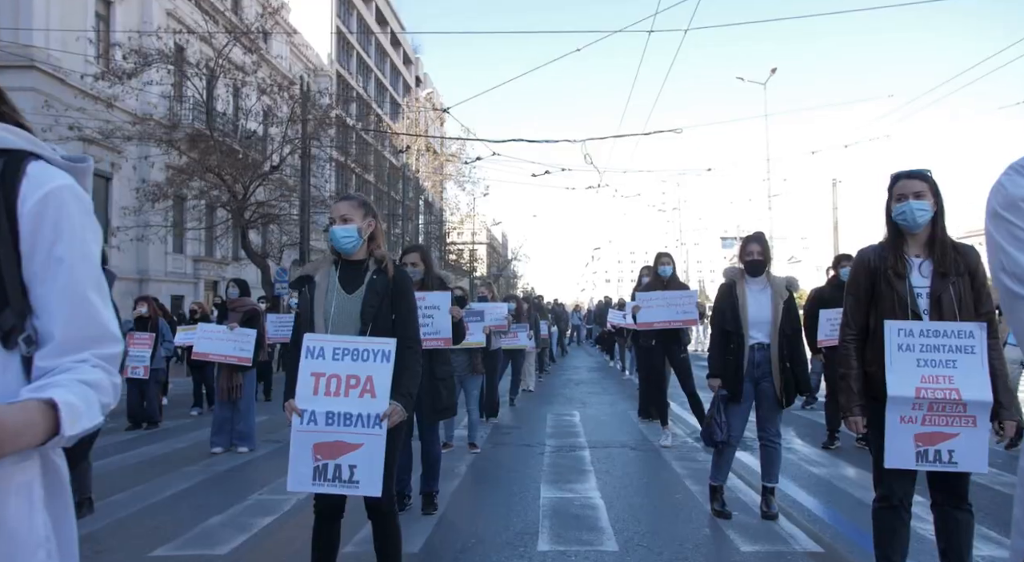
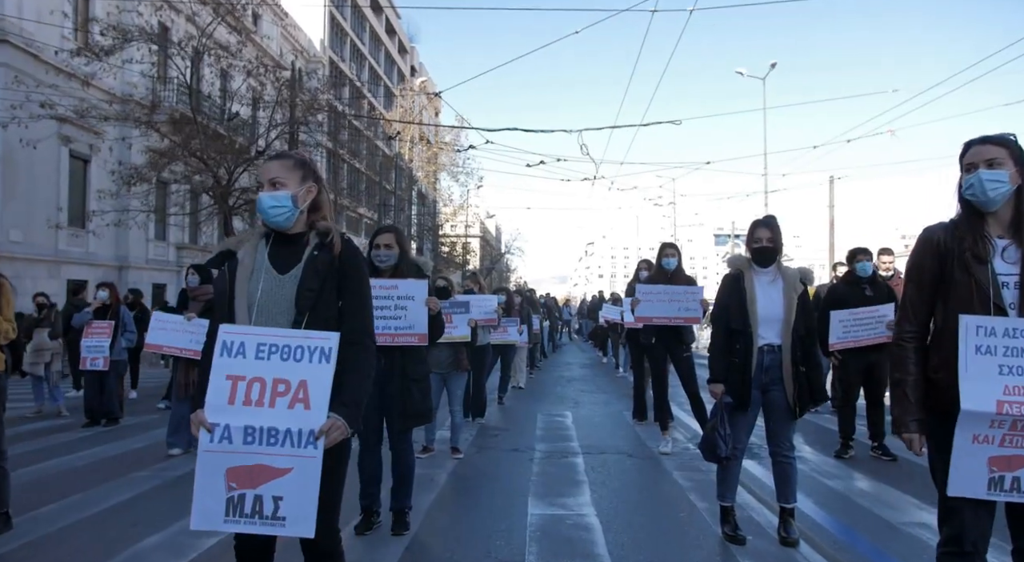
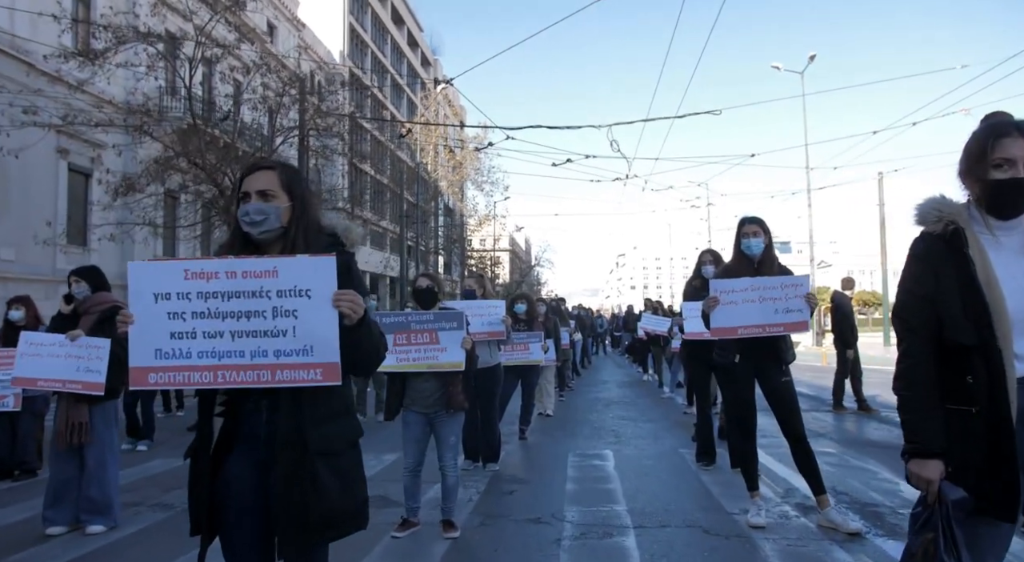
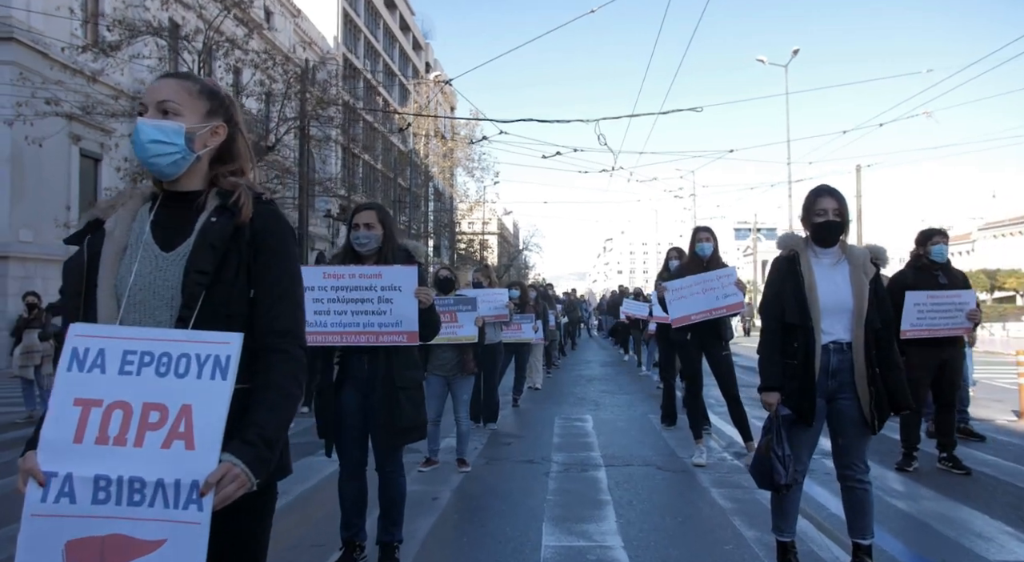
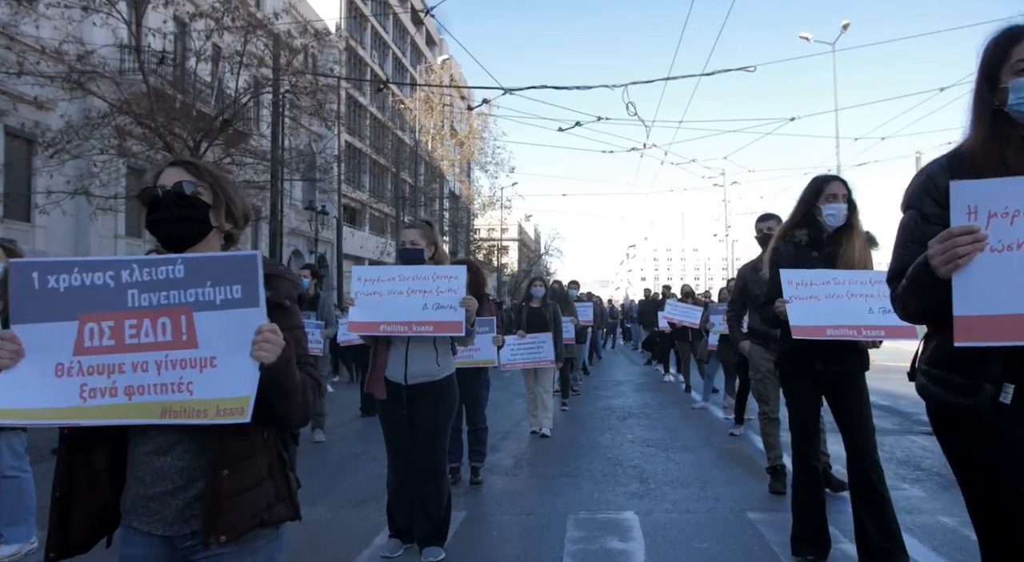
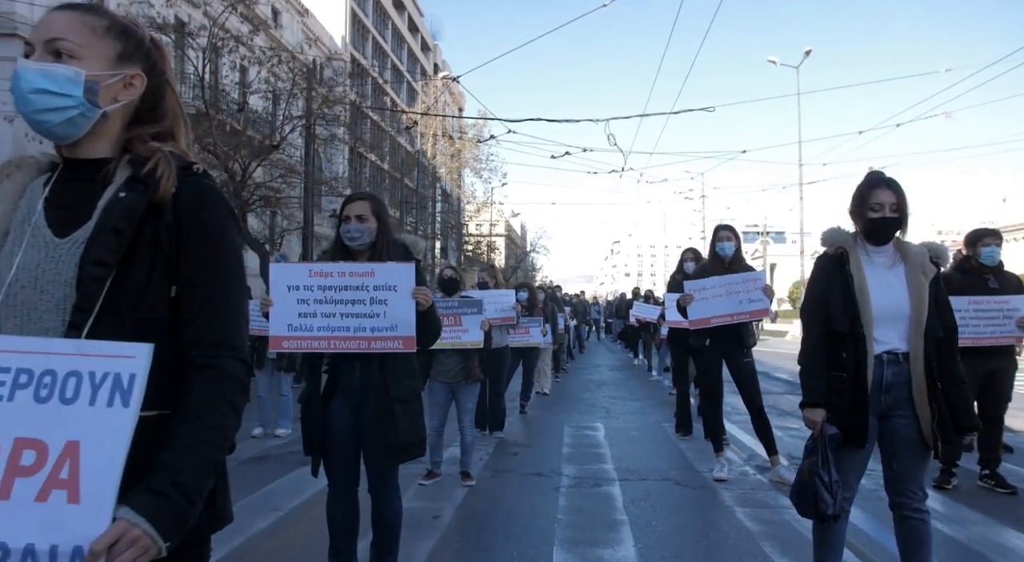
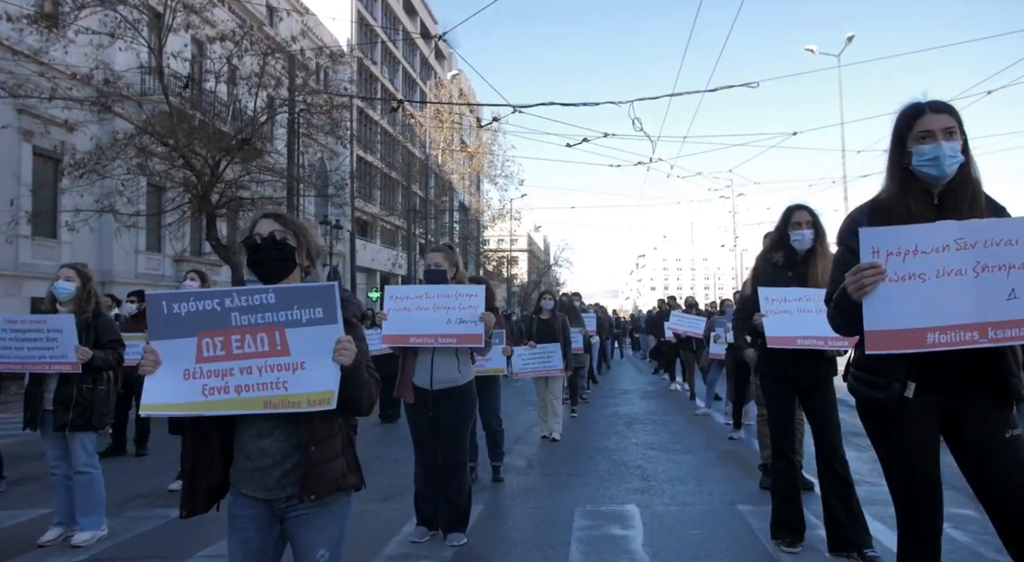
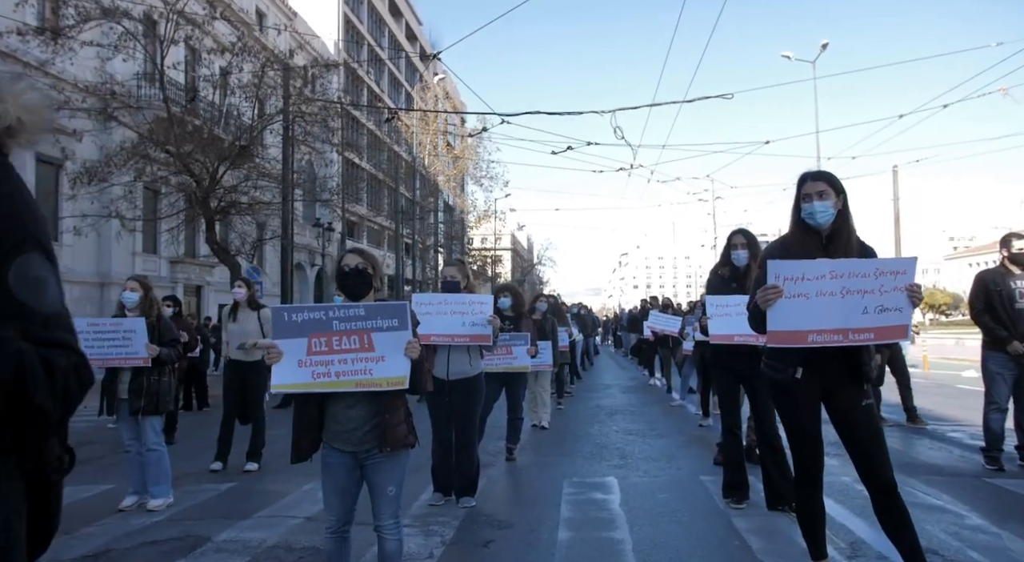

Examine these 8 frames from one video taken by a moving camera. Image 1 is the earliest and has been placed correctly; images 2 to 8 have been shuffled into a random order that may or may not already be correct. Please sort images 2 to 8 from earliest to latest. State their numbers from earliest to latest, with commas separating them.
2, 4, 6, 3, 8, 7, 5
